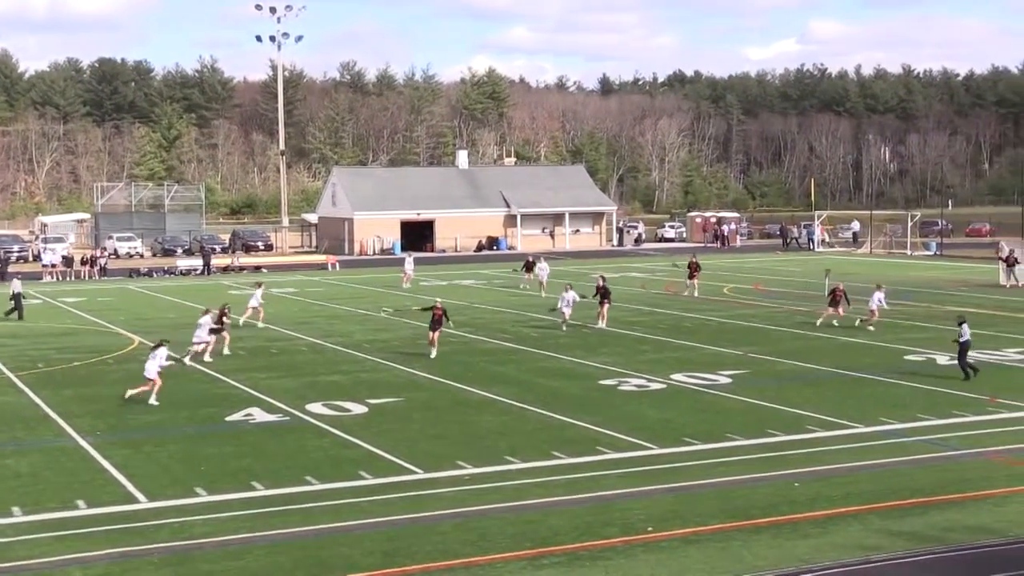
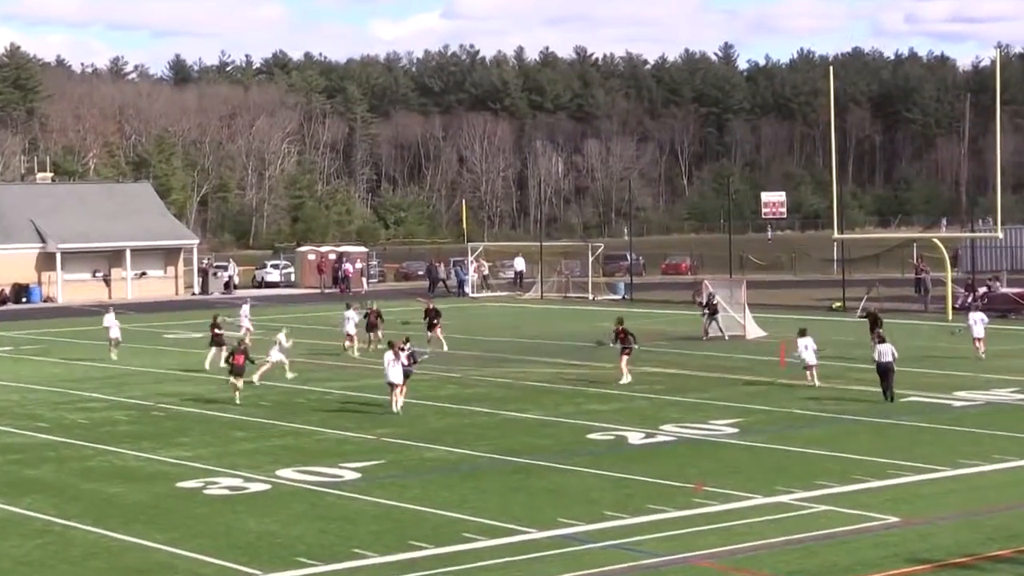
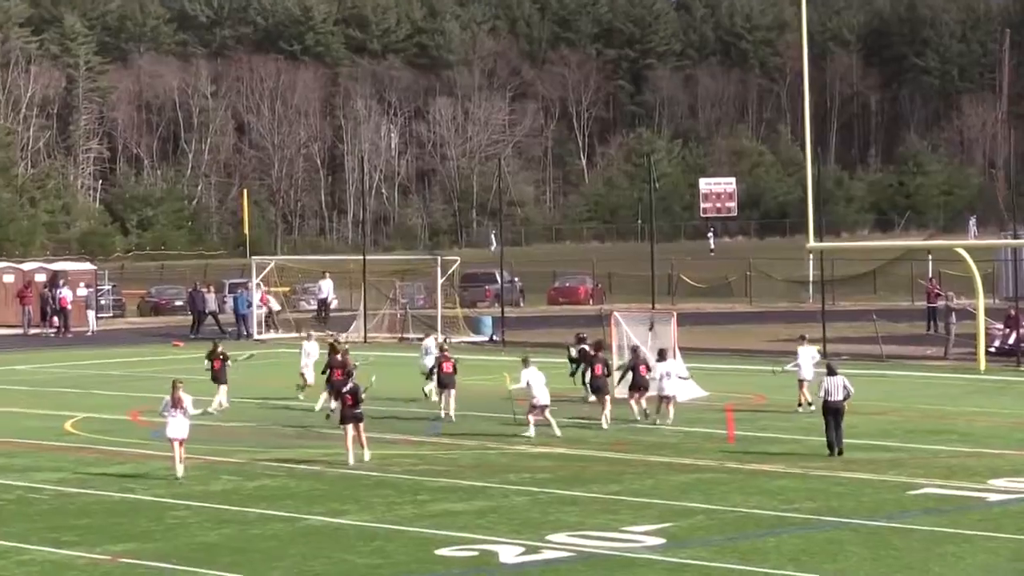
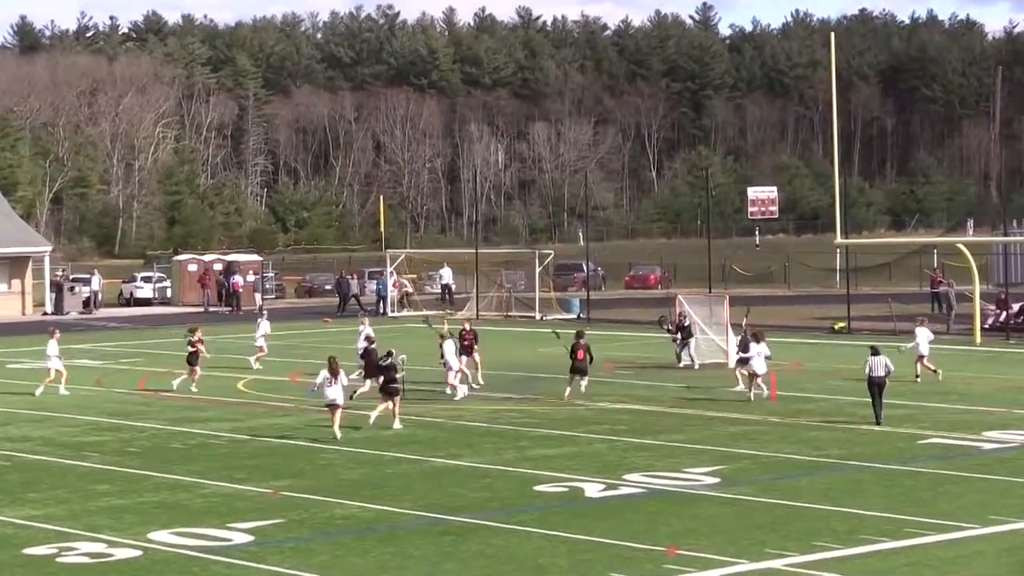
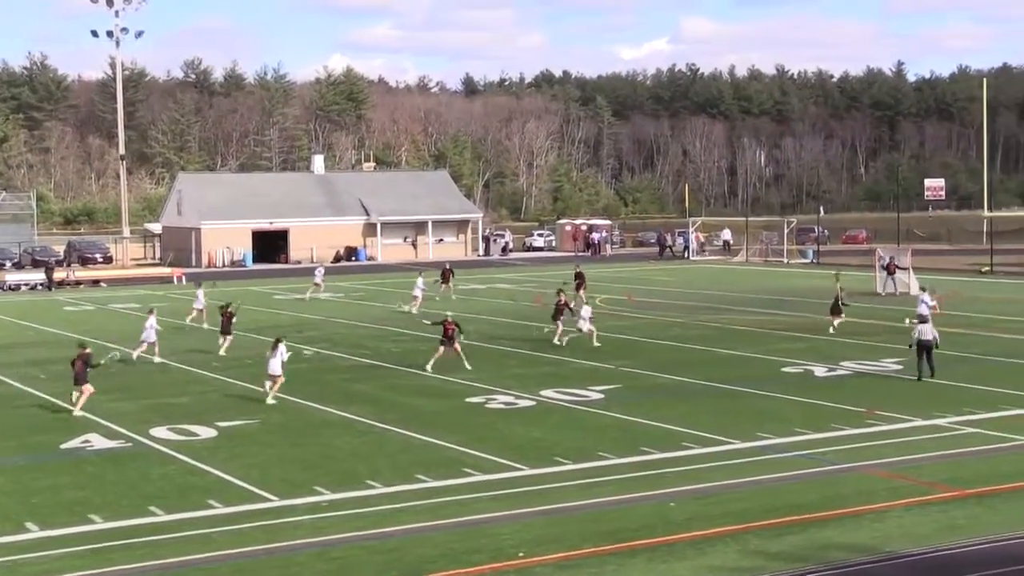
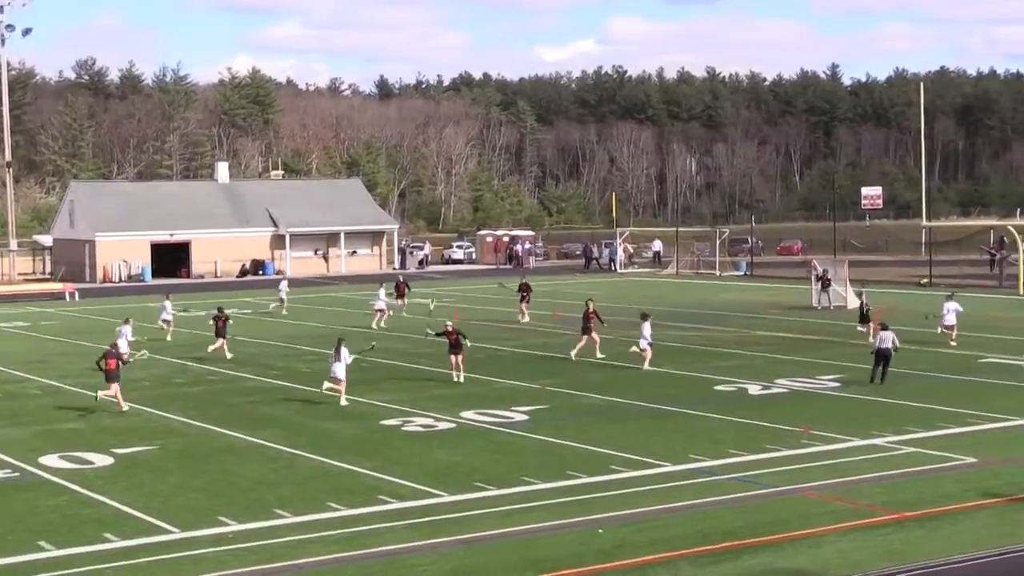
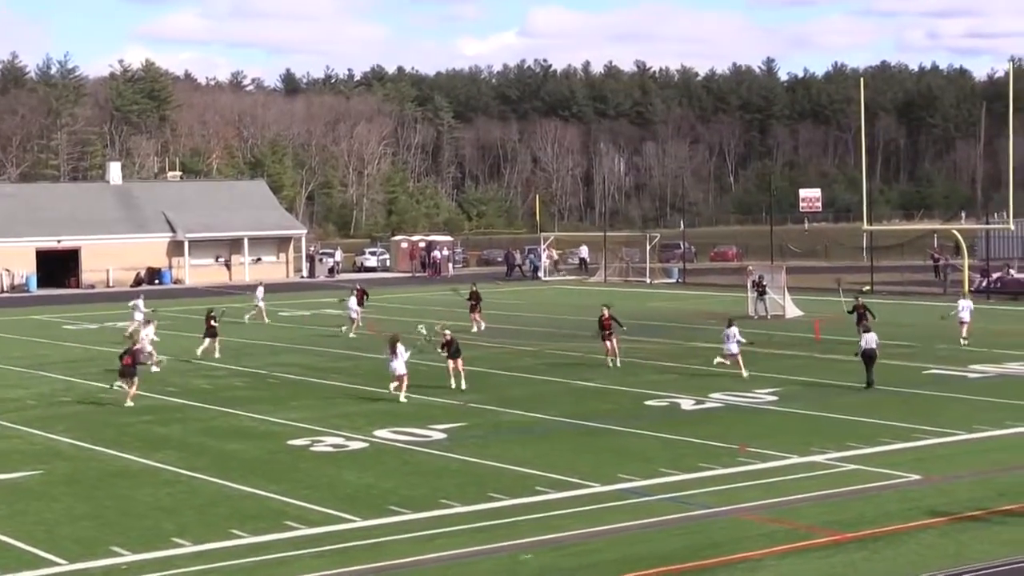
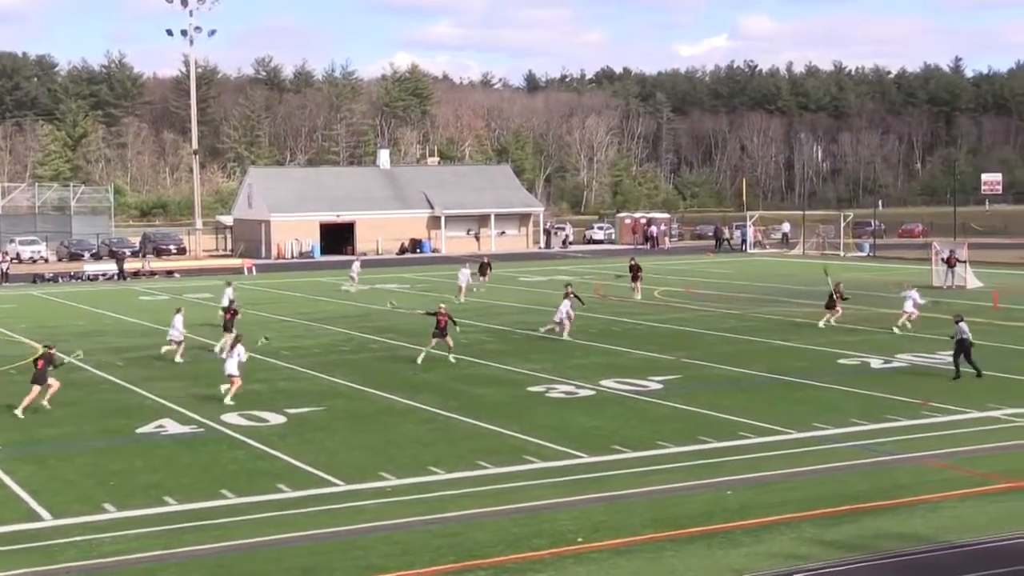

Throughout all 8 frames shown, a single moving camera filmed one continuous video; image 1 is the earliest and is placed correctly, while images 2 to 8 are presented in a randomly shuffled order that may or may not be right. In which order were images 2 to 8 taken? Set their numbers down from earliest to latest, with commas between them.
8, 5, 6, 7, 2, 4, 3
